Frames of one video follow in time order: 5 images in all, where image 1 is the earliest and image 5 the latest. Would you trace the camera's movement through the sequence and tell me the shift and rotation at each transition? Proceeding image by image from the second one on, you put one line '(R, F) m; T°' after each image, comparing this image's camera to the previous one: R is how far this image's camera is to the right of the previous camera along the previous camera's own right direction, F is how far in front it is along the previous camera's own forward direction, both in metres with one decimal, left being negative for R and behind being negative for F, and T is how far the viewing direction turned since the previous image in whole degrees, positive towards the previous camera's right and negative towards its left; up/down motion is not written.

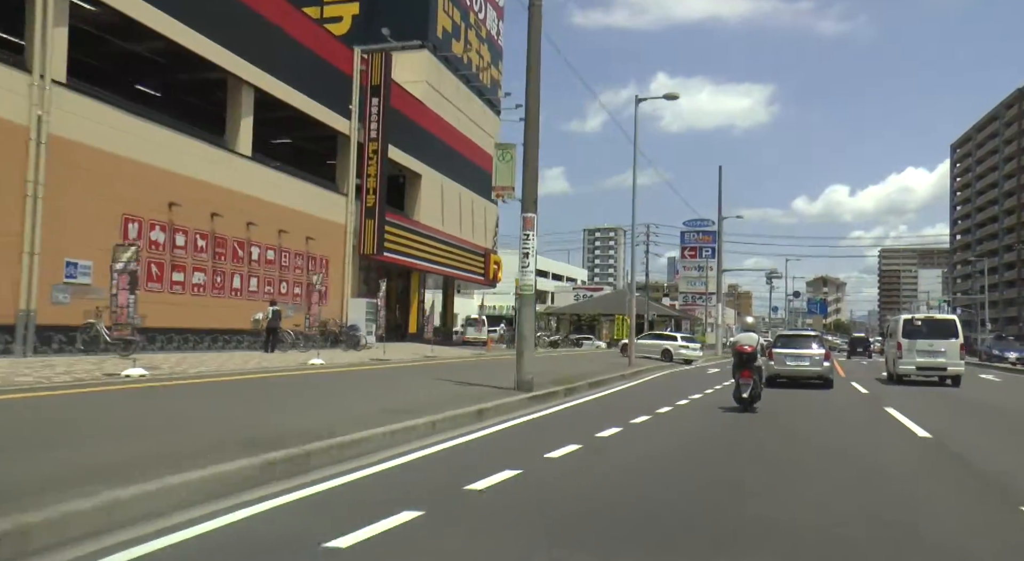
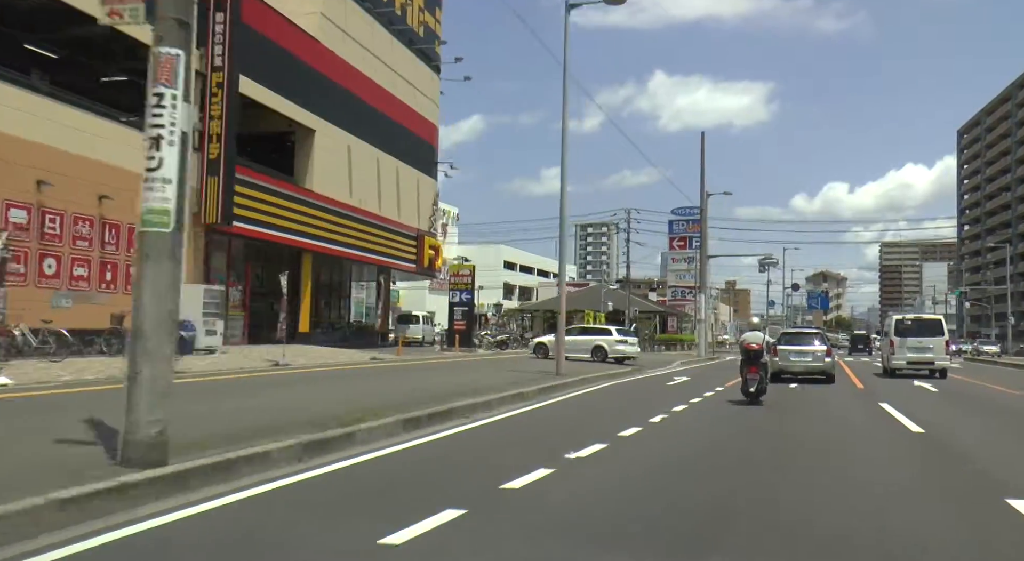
(+1.9, +5.6) m; 0°
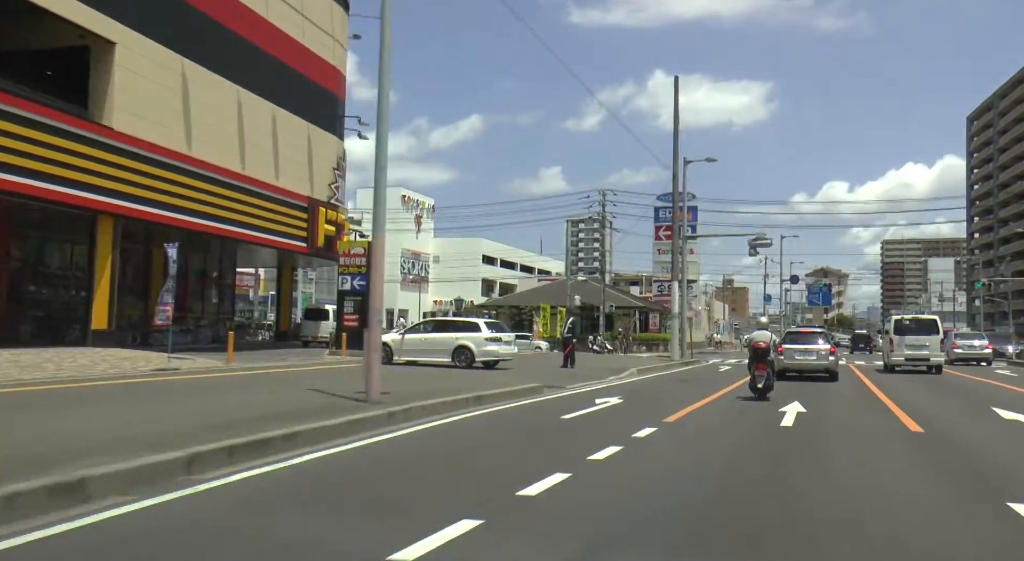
(+2.0, +5.9) m; 0°
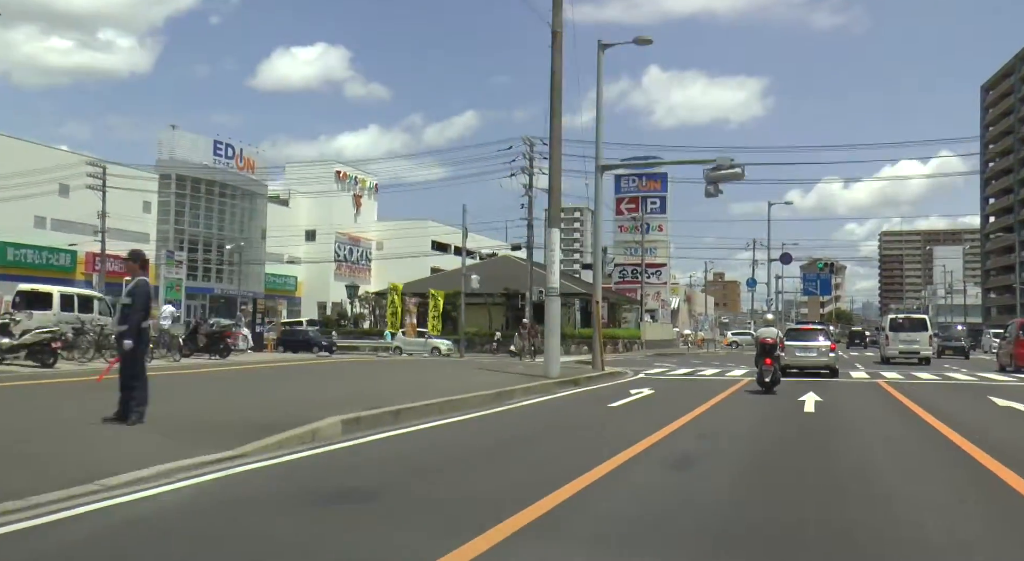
(+3.6, +10.5) m; 0°
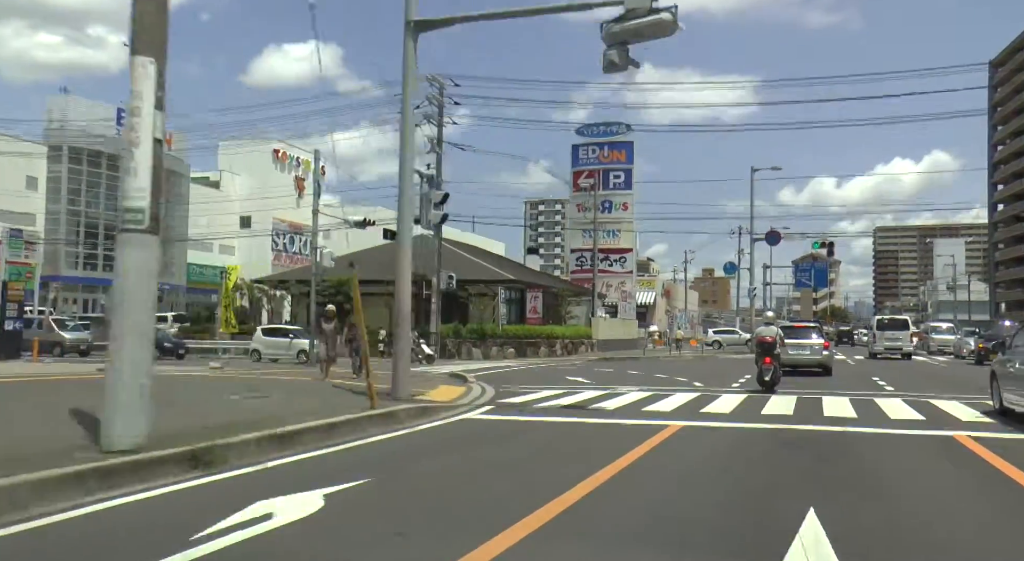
(+2.5, +7.4) m; 0°
